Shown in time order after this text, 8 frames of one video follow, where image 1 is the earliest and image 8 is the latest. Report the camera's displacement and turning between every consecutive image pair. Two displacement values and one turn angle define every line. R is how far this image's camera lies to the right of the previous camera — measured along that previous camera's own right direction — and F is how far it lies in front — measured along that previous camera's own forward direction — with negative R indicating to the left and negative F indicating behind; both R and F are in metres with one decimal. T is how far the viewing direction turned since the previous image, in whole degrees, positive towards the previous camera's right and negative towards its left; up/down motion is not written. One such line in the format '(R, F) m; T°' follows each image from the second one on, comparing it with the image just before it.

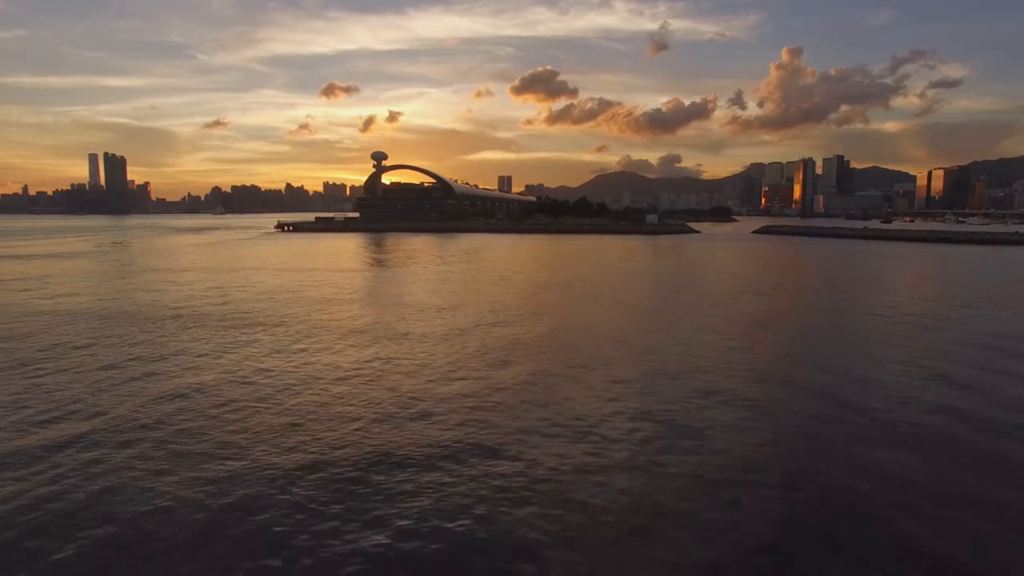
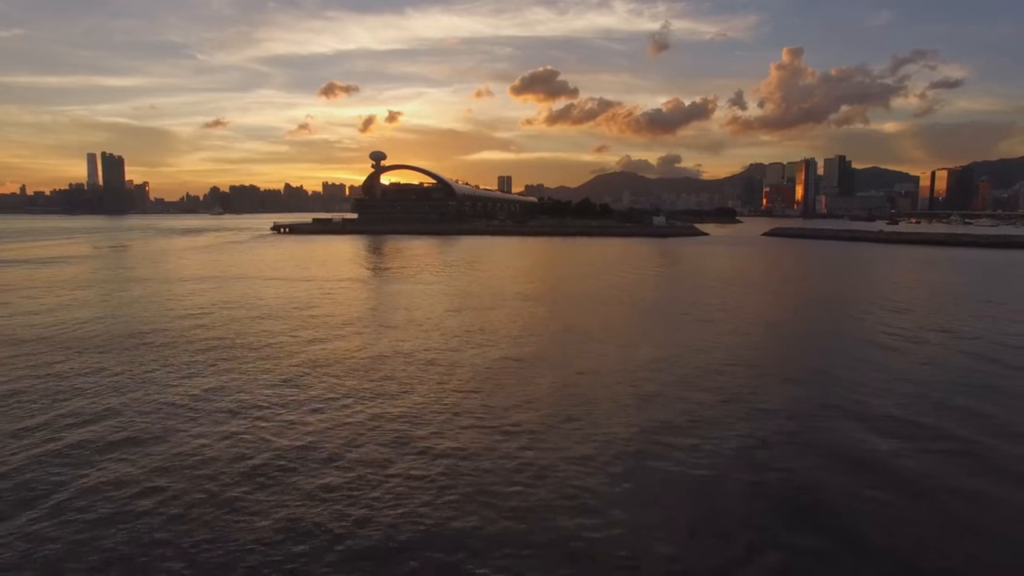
(-0.2, +0.8) m; 0°
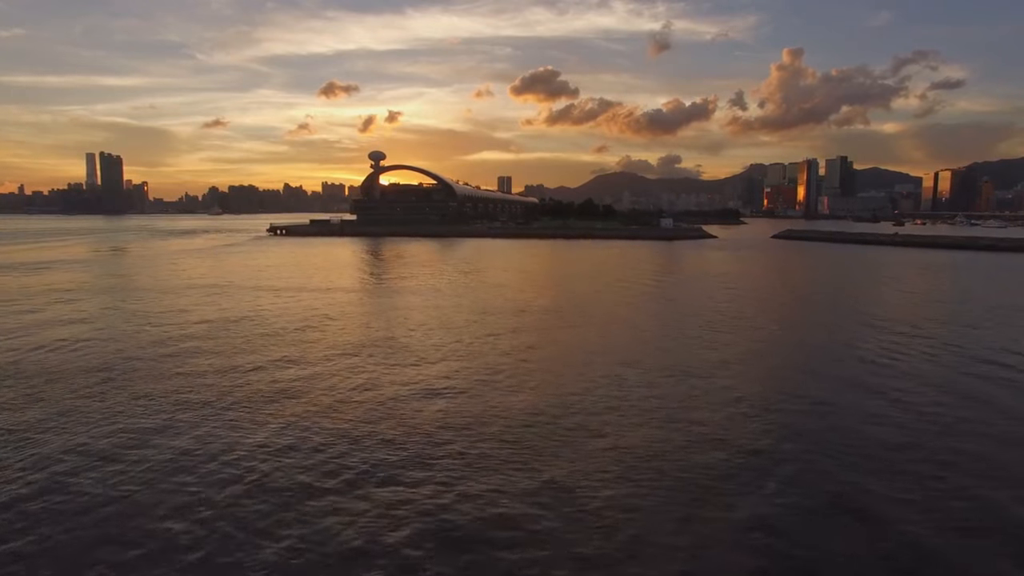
(-0.2, +0.8) m; 0°
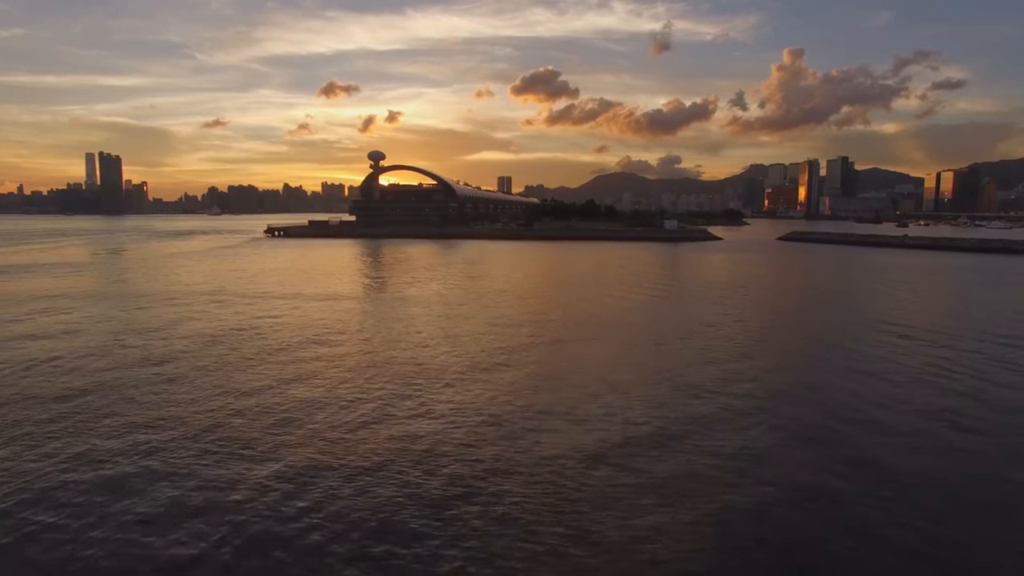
(-0.1, +0.5) m; 0°
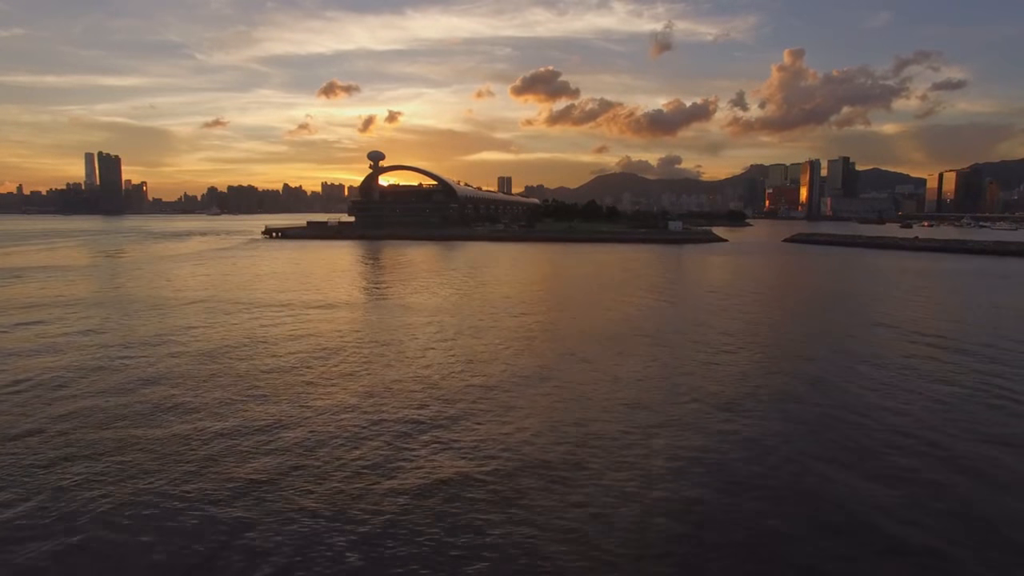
(-0.1, +0.5) m; 0°
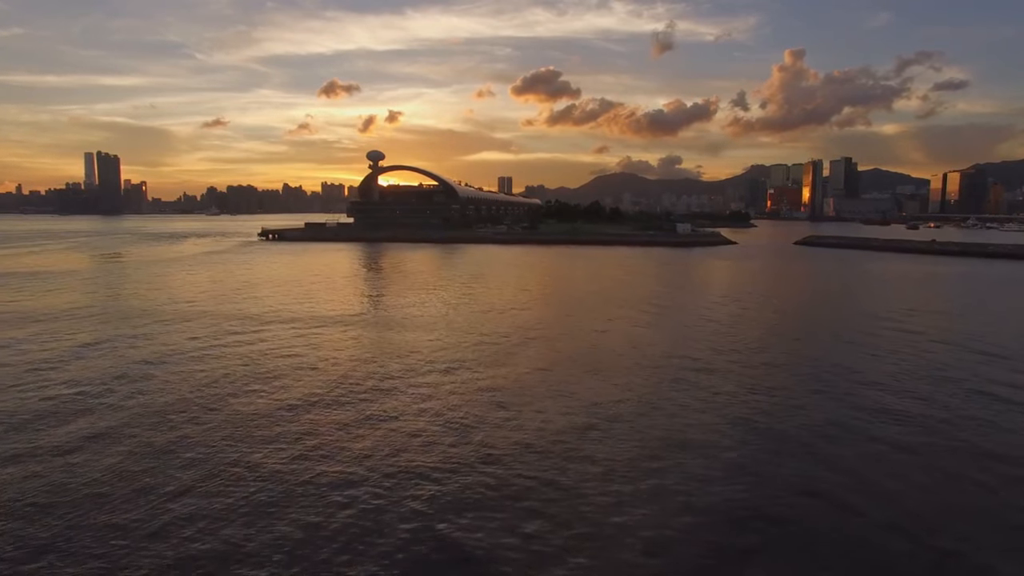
(-0.1, +0.8) m; 0°
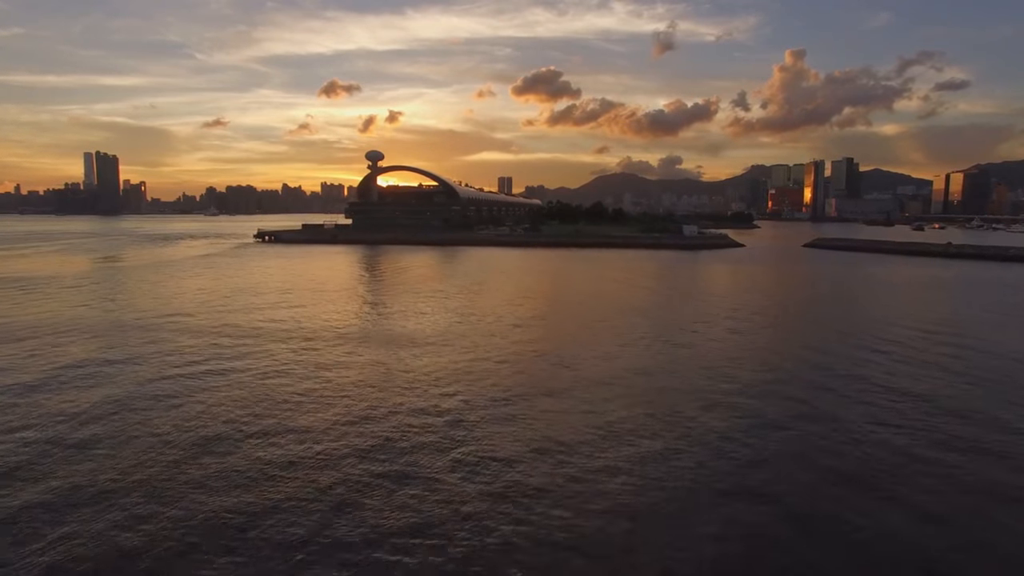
(-0.1, +0.6) m; 0°
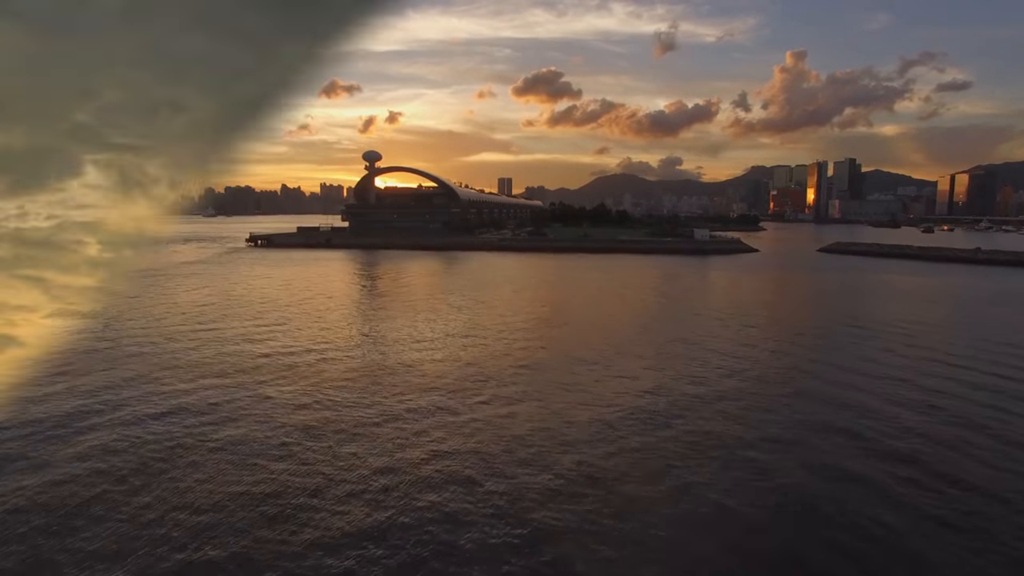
(-0.2, +1.1) m; 0°
